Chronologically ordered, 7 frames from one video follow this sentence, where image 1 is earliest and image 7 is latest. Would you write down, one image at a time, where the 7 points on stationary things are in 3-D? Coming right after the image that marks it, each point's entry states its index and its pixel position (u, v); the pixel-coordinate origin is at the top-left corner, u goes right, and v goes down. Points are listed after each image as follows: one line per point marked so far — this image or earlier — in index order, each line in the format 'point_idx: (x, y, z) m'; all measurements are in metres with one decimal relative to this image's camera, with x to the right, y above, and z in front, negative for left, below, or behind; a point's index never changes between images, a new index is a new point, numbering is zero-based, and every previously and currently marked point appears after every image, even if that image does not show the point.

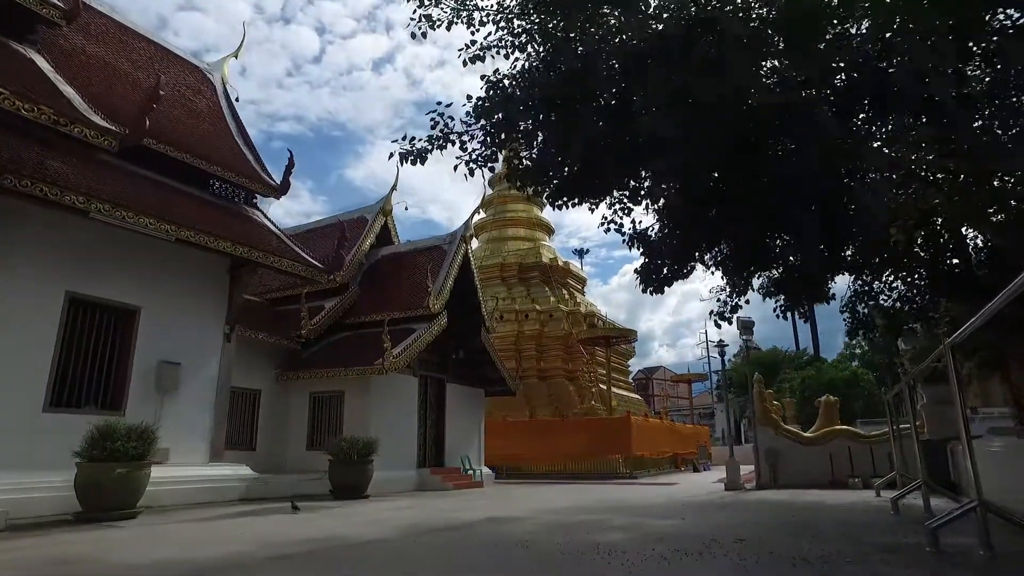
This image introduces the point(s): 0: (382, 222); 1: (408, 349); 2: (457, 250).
0: (-2.6, +1.3, +13.4) m
1: (-1.6, -0.9, +10.4) m
2: (-1.0, +0.7, +12.1) m
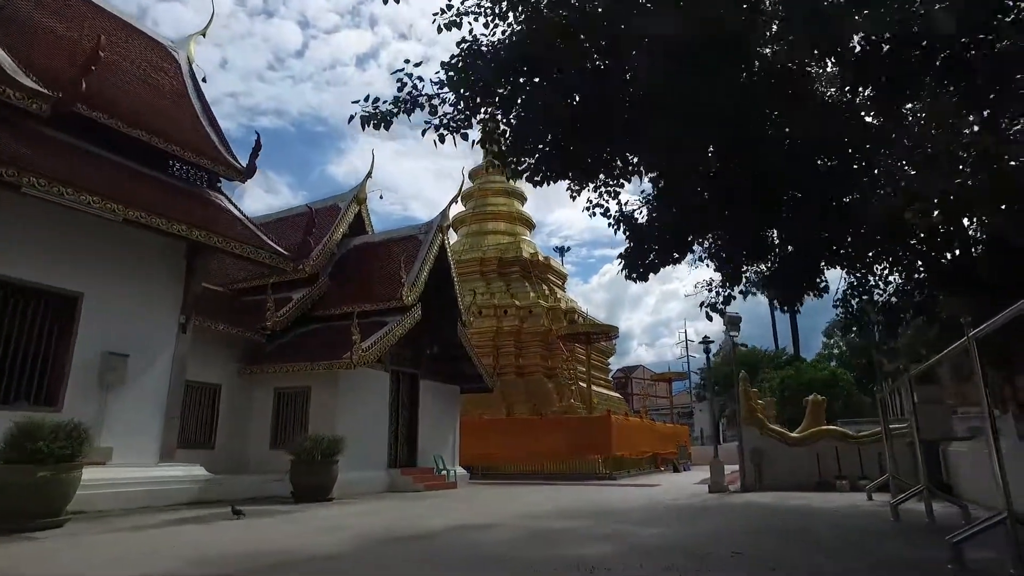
0: (-3.0, +1.5, +12.8) m
1: (-1.9, -0.8, +9.8) m
2: (-1.4, +0.8, +11.6) m
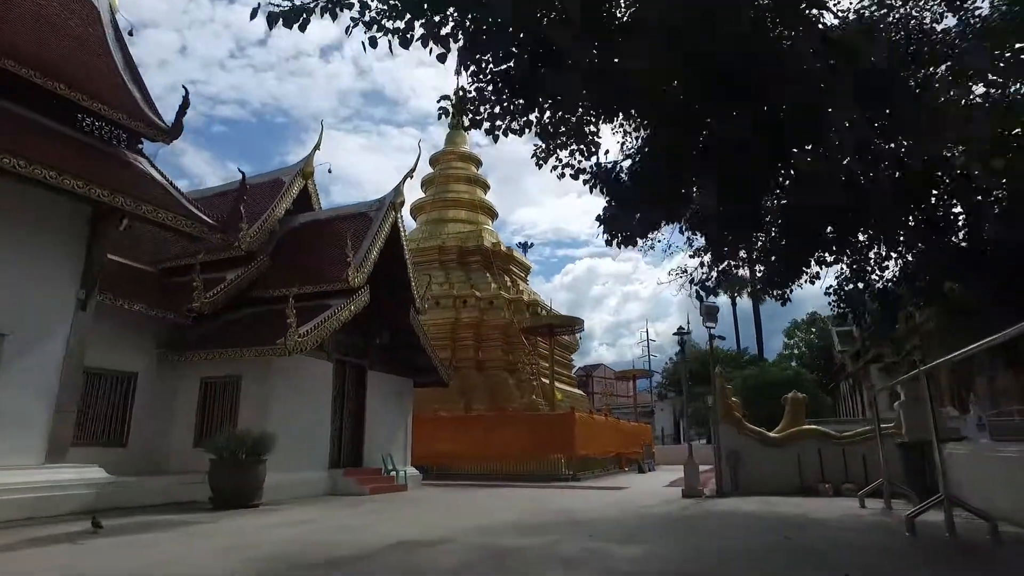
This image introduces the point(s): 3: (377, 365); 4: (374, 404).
0: (-3.7, +1.8, +11.7) m
1: (-2.5, -0.5, +8.8) m
2: (-2.0, +1.1, +10.5) m
3: (-2.2, -1.3, +11.1) m
4: (-2.2, -1.9, +11.0) m
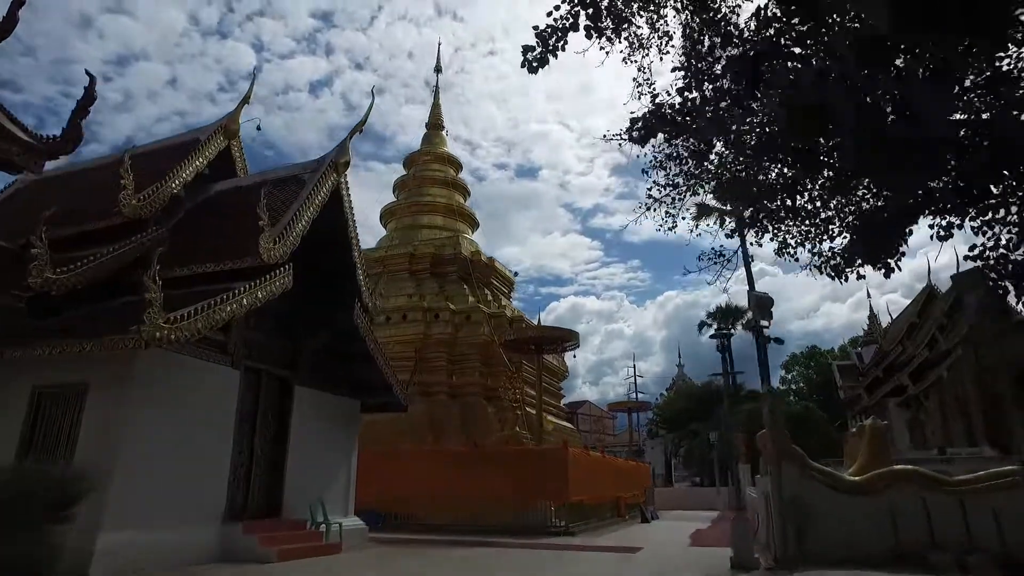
0: (-3.9, +1.9, +9.1) m
1: (-2.7, -0.2, +6.0) m
2: (-2.2, +1.2, +7.9) m
3: (-2.5, -1.1, +8.3) m
4: (-2.5, -1.7, +8.1) m
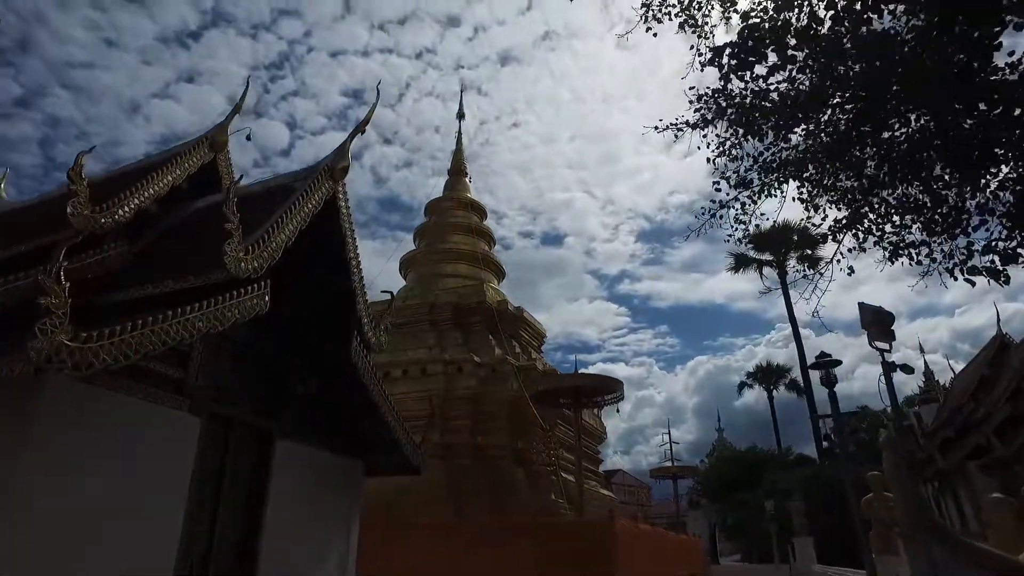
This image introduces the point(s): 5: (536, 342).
0: (-3.6, +1.5, +7.8) m
1: (-2.4, -0.3, +4.5) m
2: (-1.9, +1.0, +6.5) m
3: (-2.1, -1.4, +6.7) m
4: (-2.2, -2.0, +6.5) m
5: (+0.7, -1.5, +18.0) m
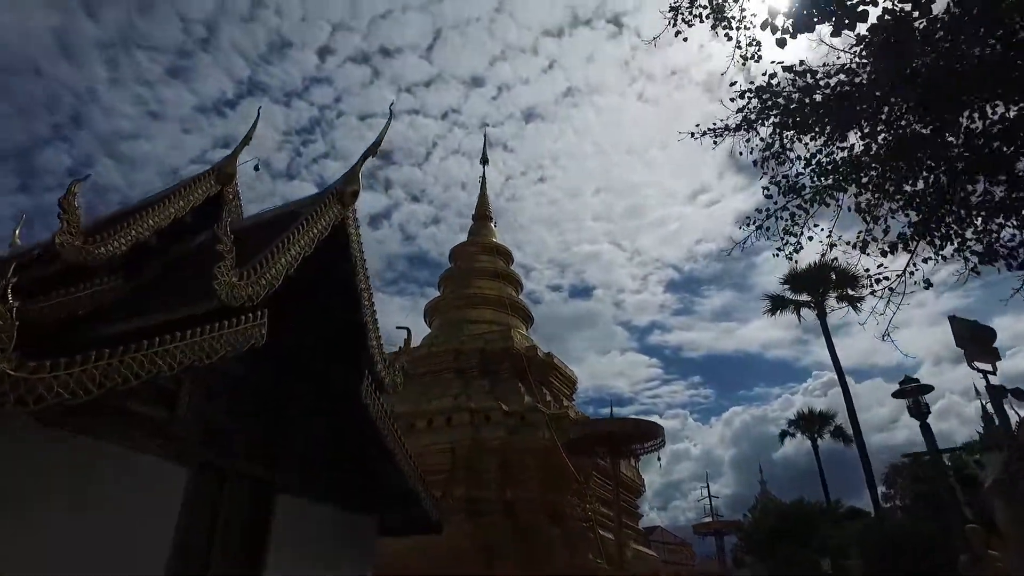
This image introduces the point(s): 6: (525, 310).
0: (-3.3, +1.1, +7.4) m
1: (-2.3, -0.5, +3.9) m
2: (-1.7, +0.7, +6.0) m
3: (-1.9, -1.7, +6.0) m
4: (-1.9, -2.3, +5.7) m
5: (+1.5, -2.6, +17.1) m
6: (+0.4, -0.6, +18.5) m
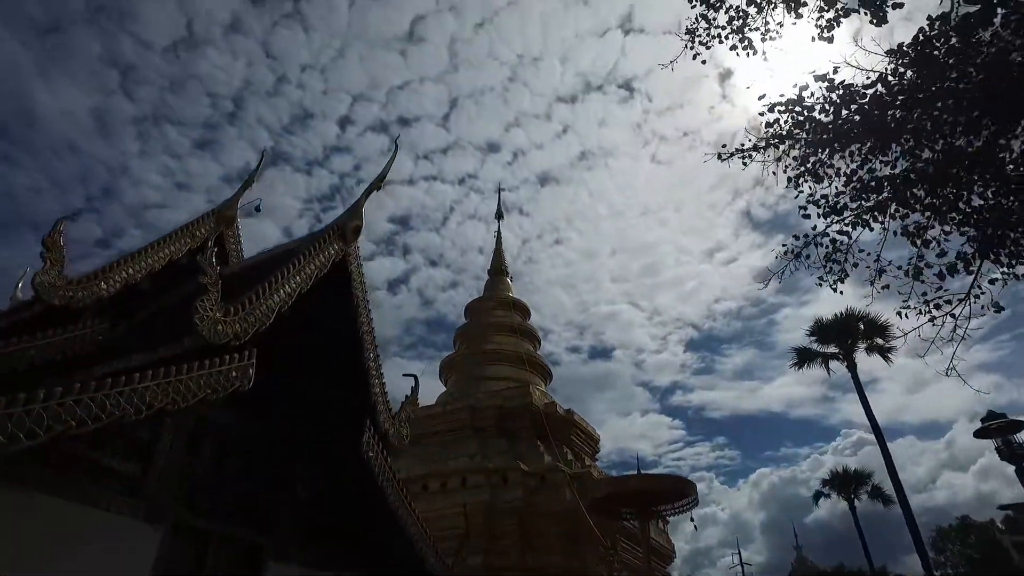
0: (-3.2, +0.6, +7.0) m
1: (-2.2, -0.6, +3.4) m
2: (-1.6, +0.4, +5.5) m
3: (-1.7, -2.0, +5.3) m
4: (-1.7, -2.6, +5.0) m
5: (+1.9, -3.8, +16.2) m
6: (+0.8, -2.0, +17.9) m
